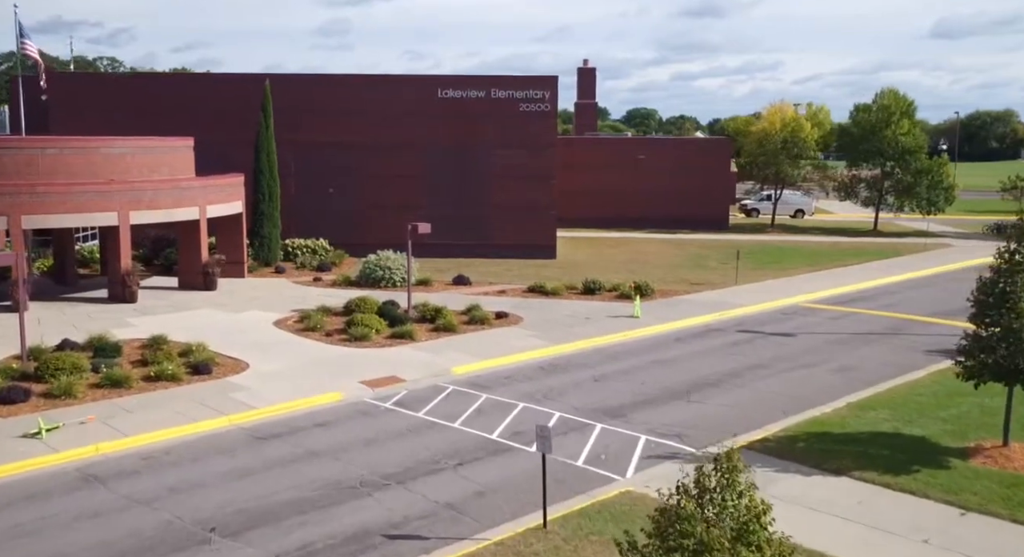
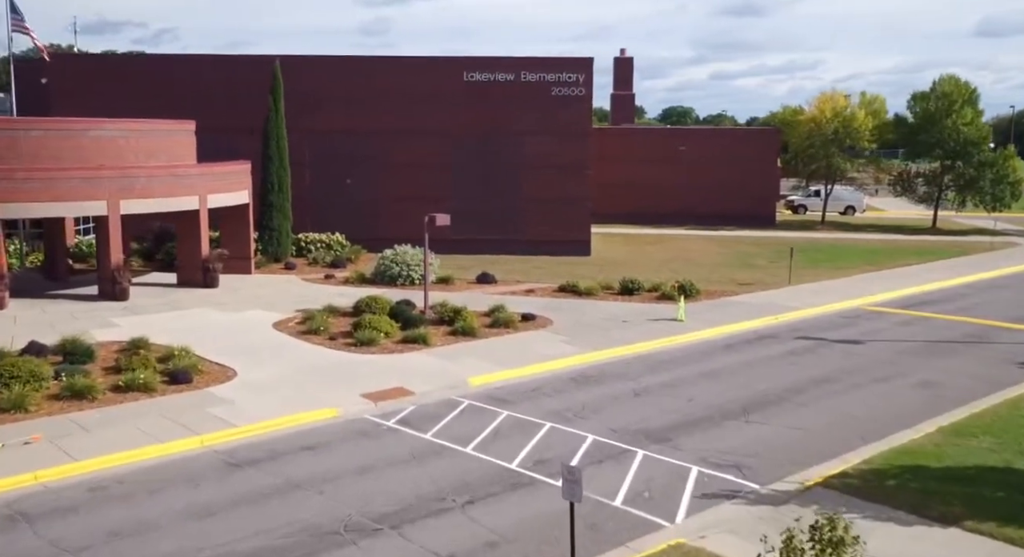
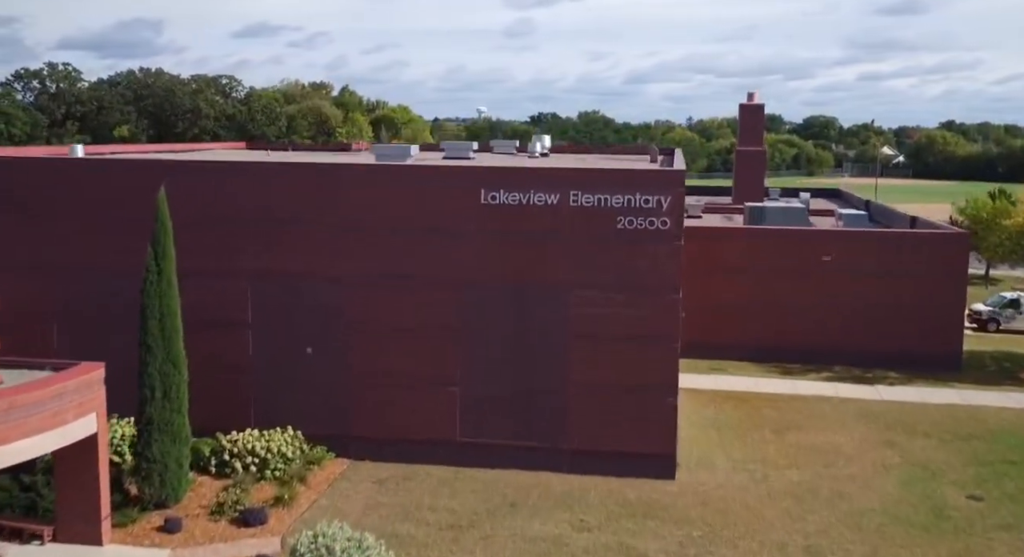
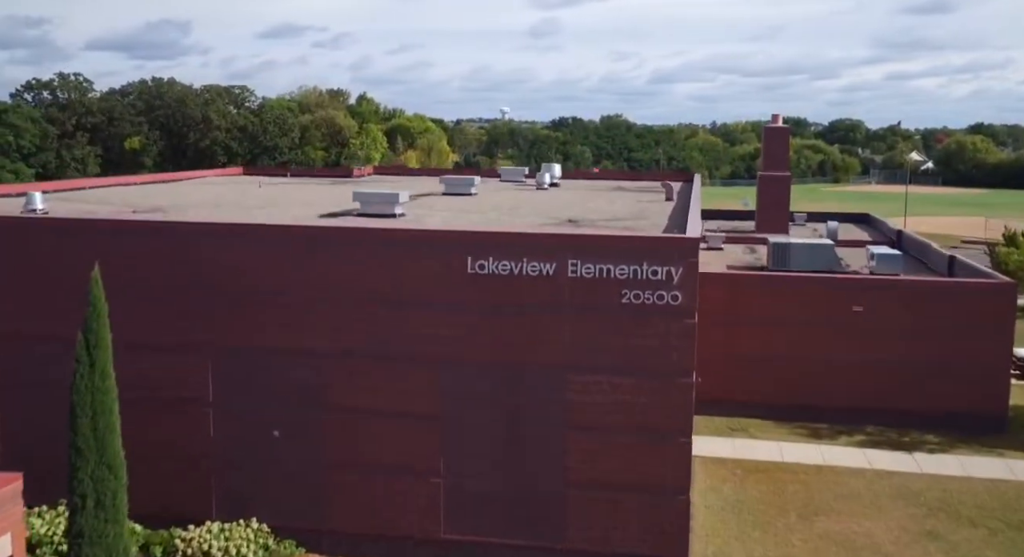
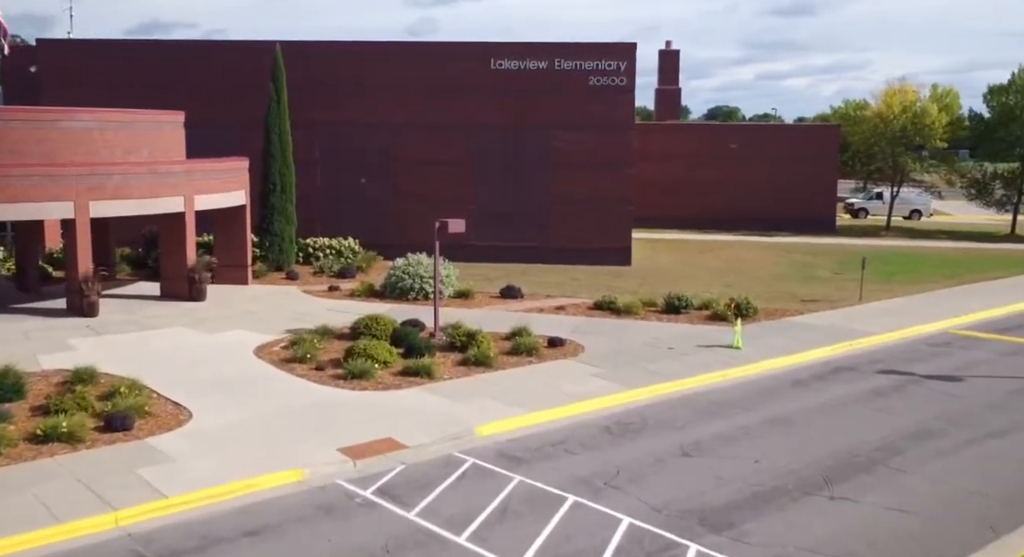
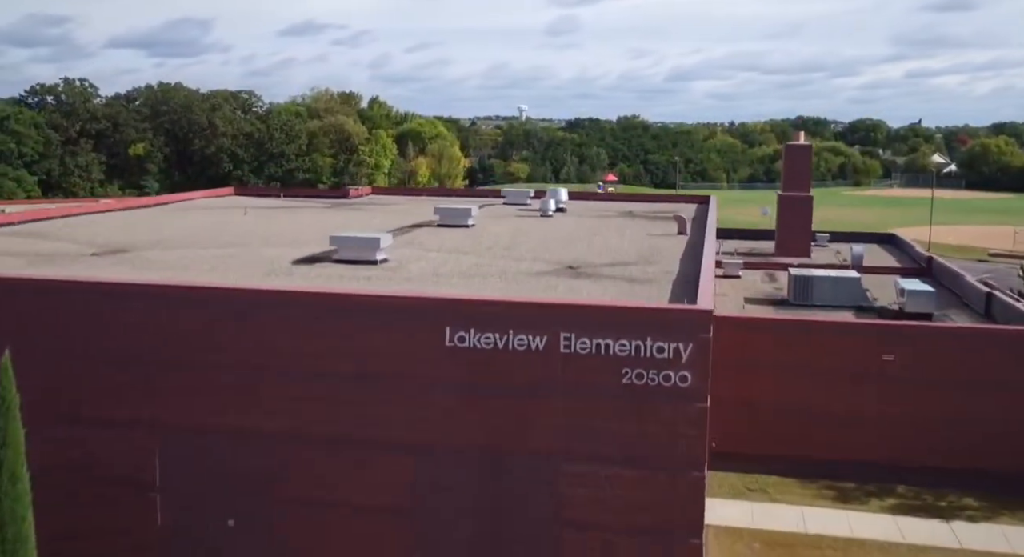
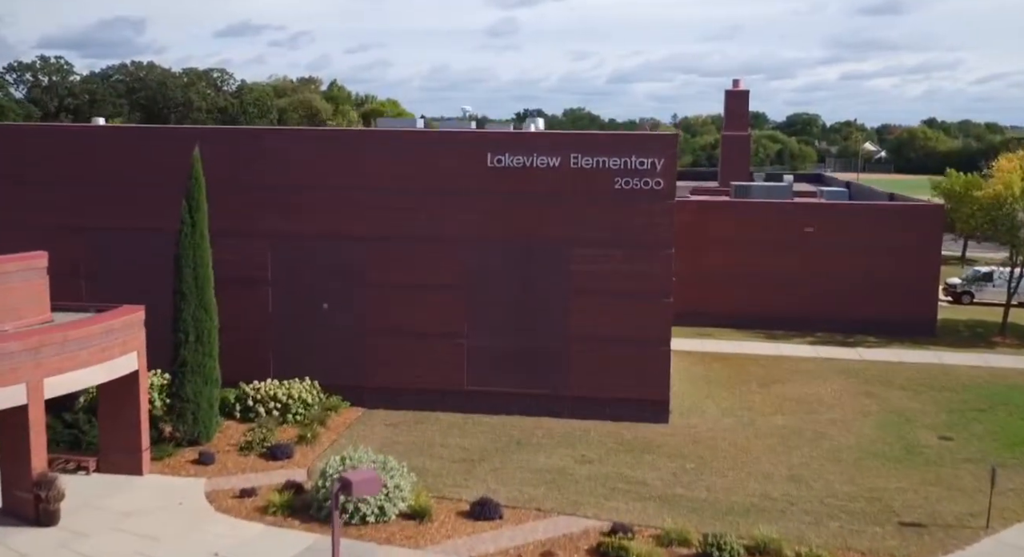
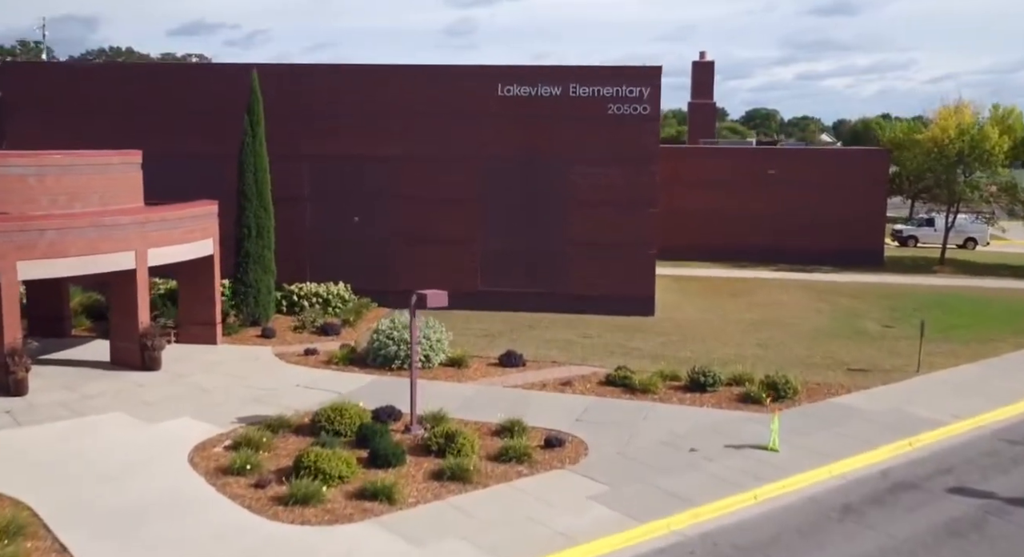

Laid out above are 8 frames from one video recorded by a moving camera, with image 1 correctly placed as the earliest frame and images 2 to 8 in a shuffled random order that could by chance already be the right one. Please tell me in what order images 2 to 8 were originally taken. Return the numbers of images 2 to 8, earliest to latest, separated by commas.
2, 5, 8, 7, 3, 4, 6
